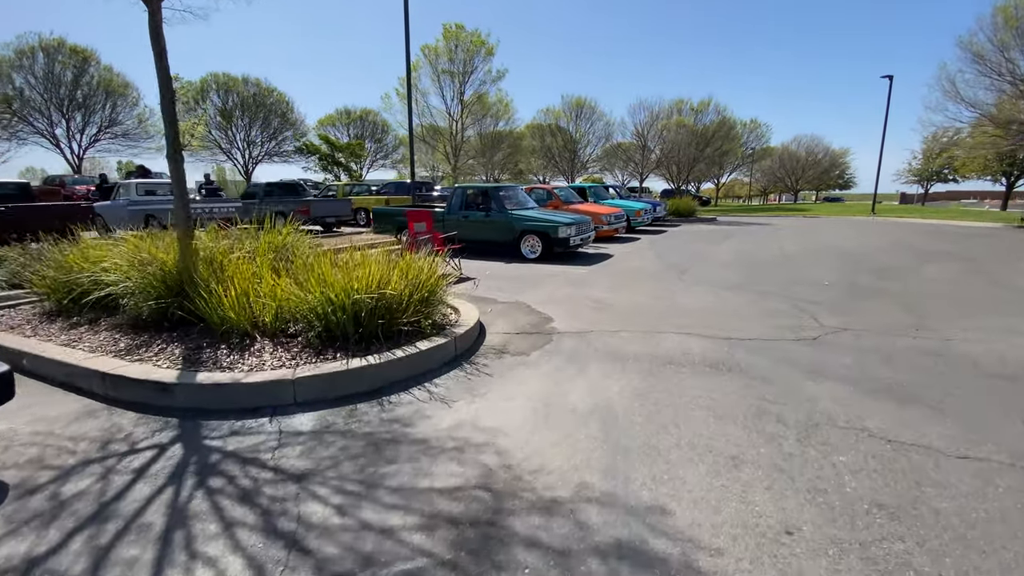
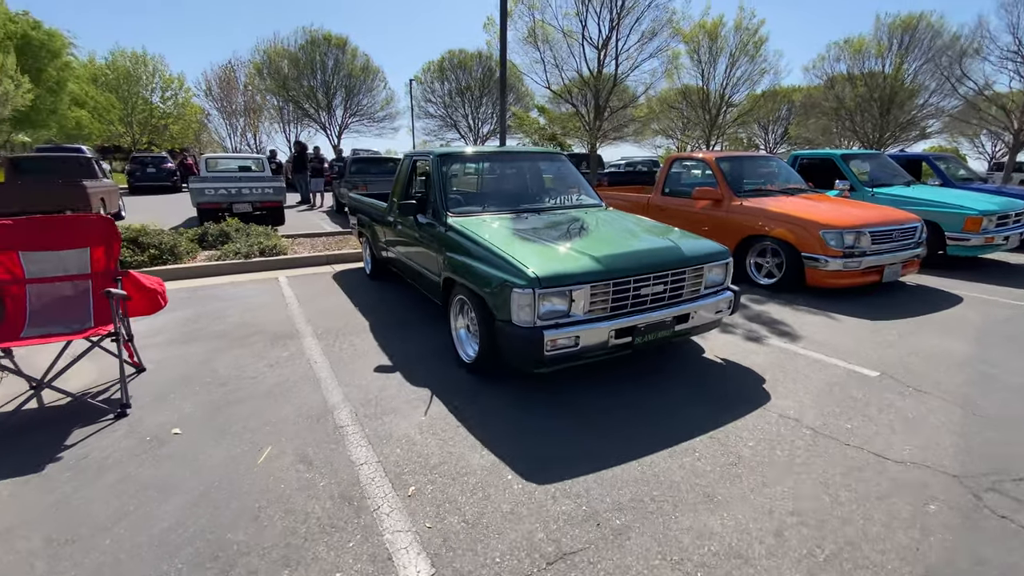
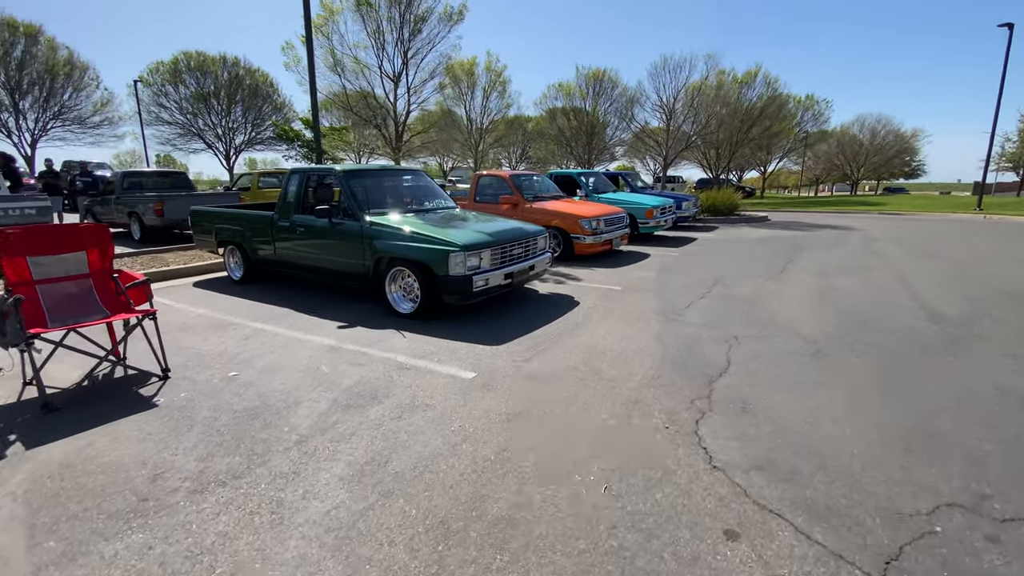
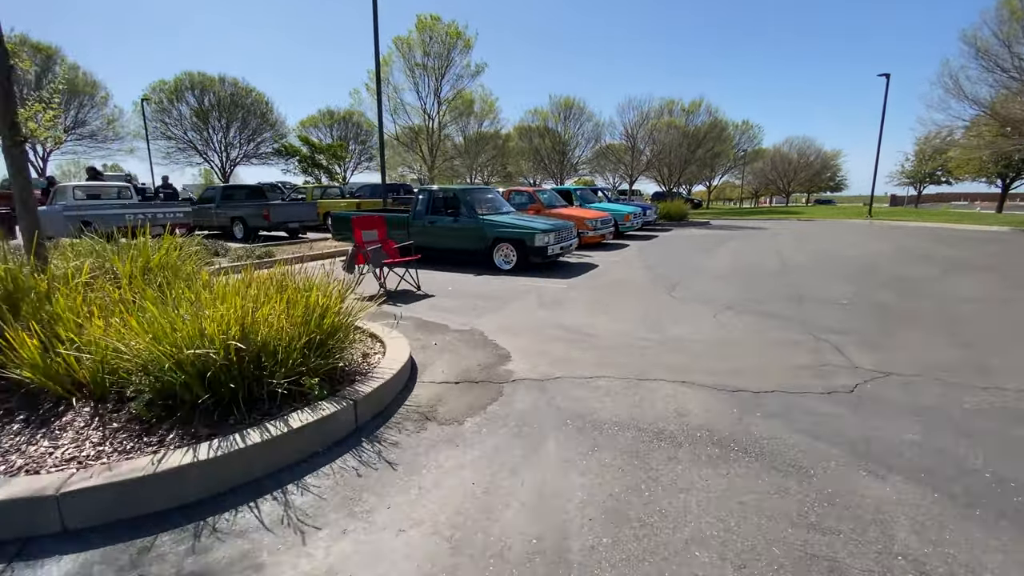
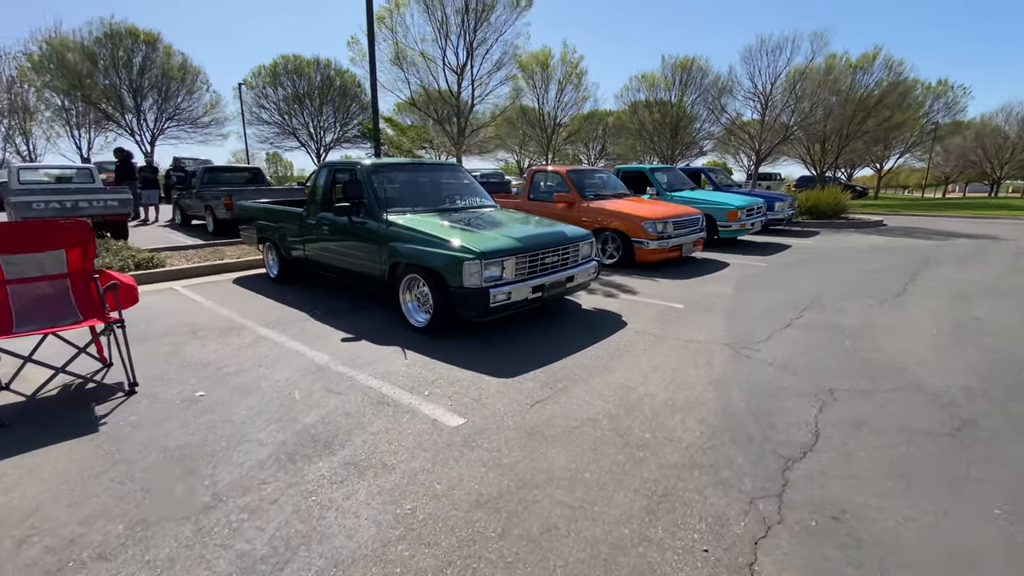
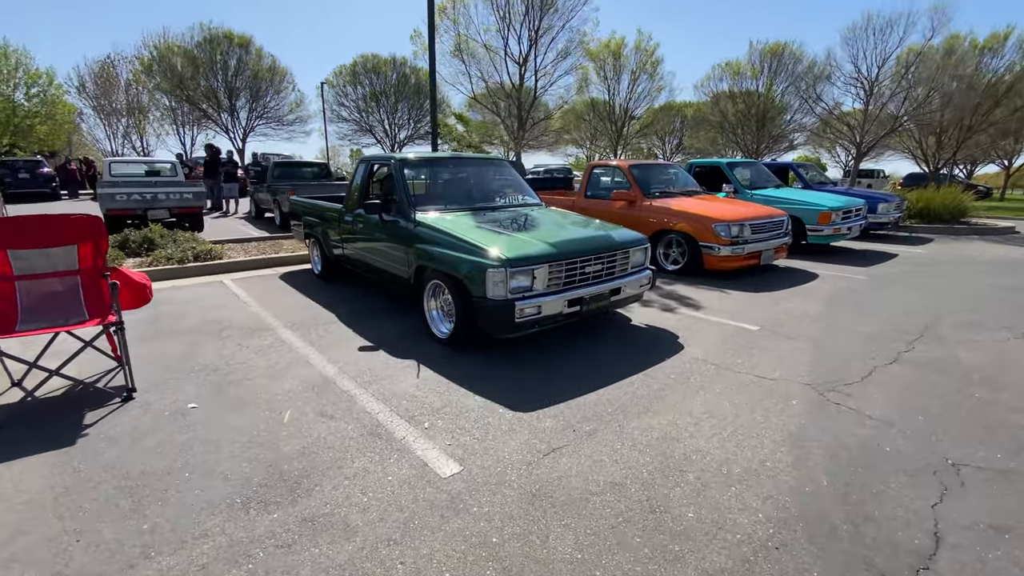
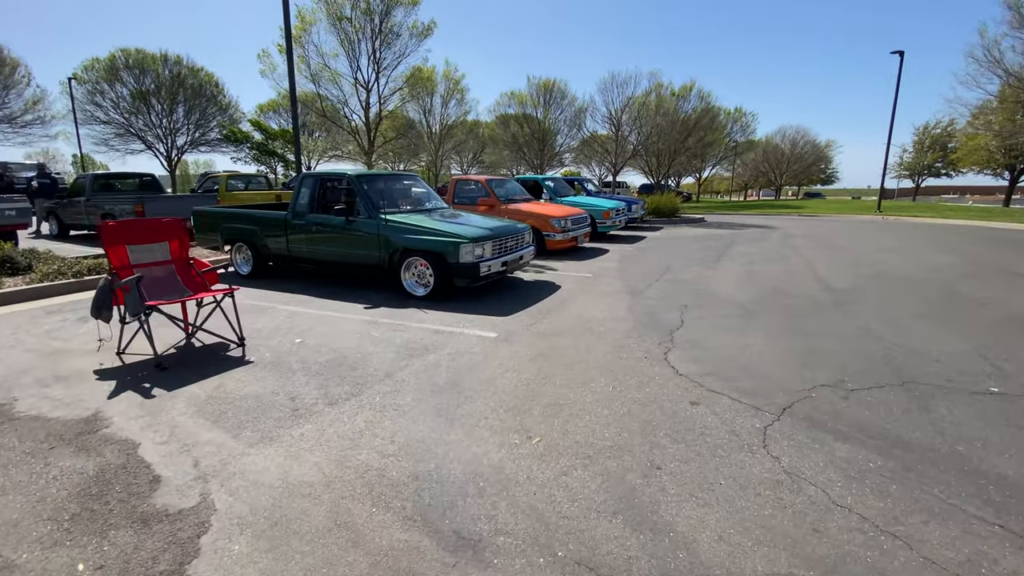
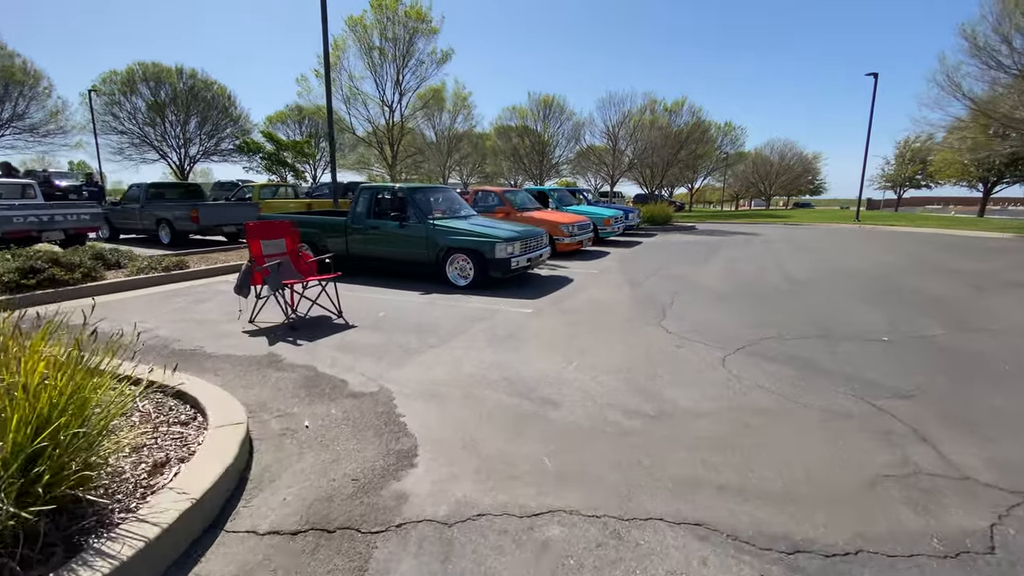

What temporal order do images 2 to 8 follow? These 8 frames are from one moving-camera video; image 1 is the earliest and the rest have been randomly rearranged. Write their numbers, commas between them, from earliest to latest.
4, 8, 7, 3, 5, 6, 2
